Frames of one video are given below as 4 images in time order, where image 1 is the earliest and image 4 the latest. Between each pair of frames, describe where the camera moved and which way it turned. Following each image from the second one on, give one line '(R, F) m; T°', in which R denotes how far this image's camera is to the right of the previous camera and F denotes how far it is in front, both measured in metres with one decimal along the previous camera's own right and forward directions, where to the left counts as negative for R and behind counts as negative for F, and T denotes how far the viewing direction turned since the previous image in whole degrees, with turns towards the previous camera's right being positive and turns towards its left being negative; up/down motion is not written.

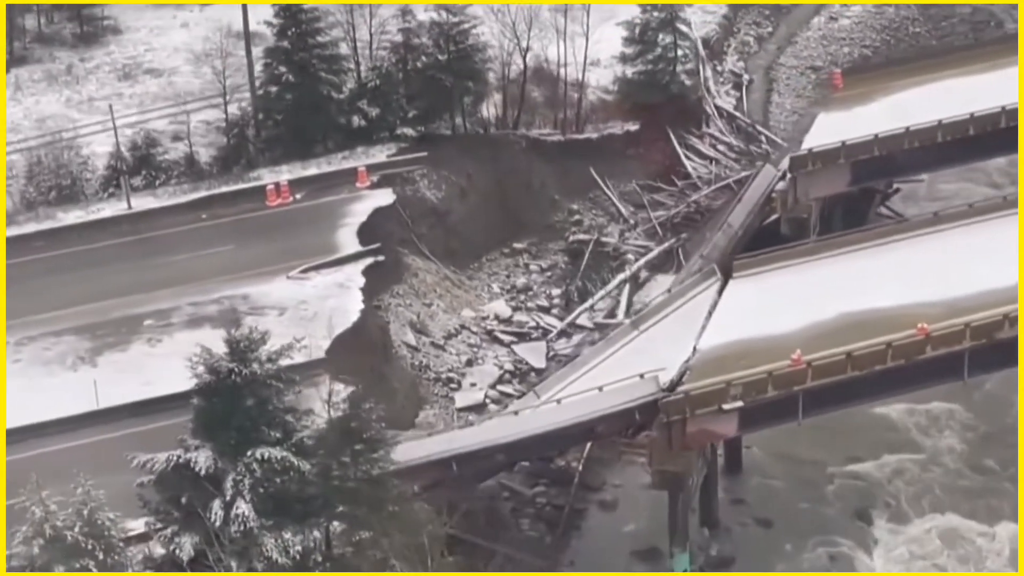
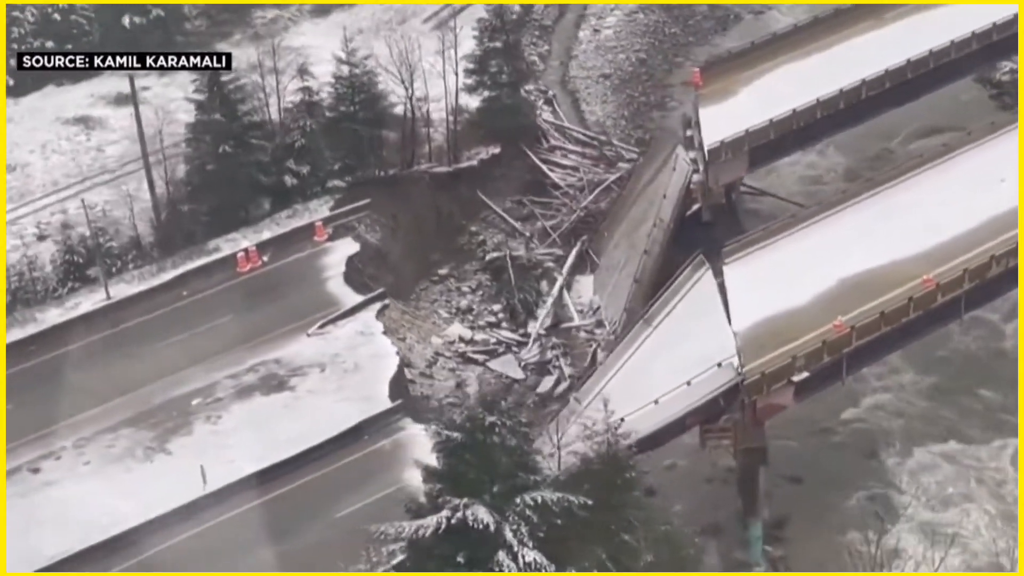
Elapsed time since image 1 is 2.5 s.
(-7.8, -0.9) m; +16°
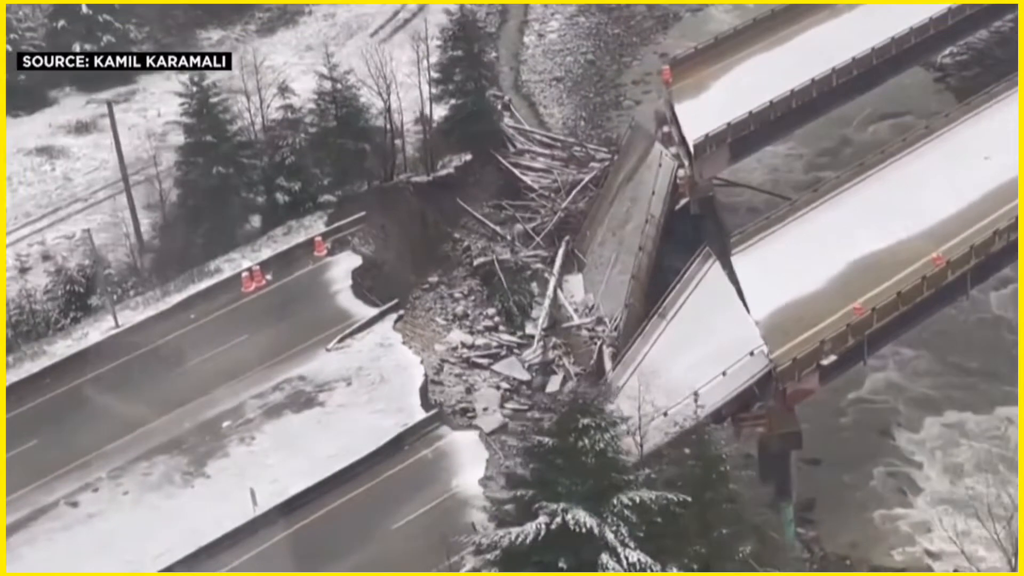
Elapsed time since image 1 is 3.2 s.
(-2.4, -0.2) m; +5°
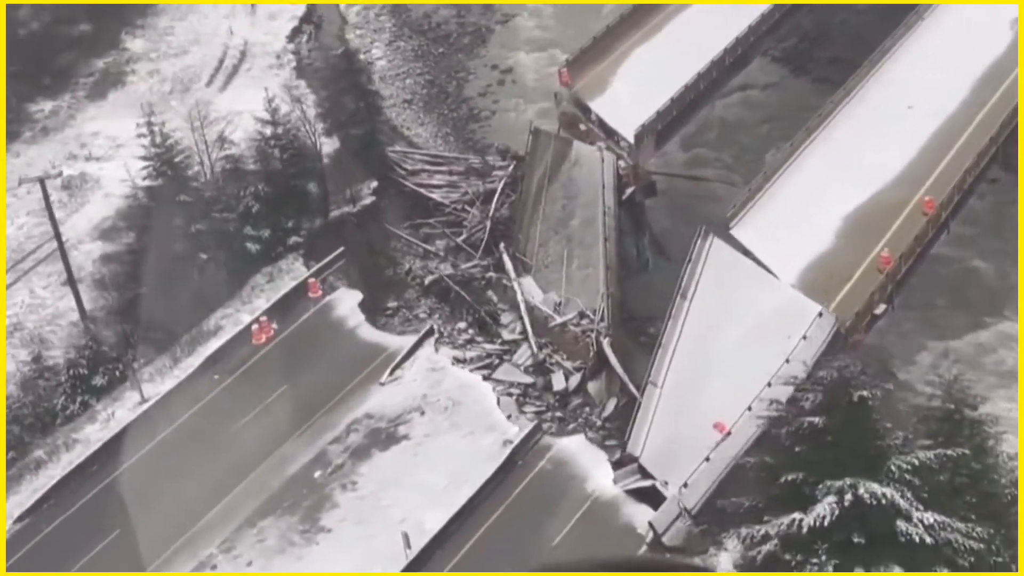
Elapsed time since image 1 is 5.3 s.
(-7.5, +0.3) m; +15°
